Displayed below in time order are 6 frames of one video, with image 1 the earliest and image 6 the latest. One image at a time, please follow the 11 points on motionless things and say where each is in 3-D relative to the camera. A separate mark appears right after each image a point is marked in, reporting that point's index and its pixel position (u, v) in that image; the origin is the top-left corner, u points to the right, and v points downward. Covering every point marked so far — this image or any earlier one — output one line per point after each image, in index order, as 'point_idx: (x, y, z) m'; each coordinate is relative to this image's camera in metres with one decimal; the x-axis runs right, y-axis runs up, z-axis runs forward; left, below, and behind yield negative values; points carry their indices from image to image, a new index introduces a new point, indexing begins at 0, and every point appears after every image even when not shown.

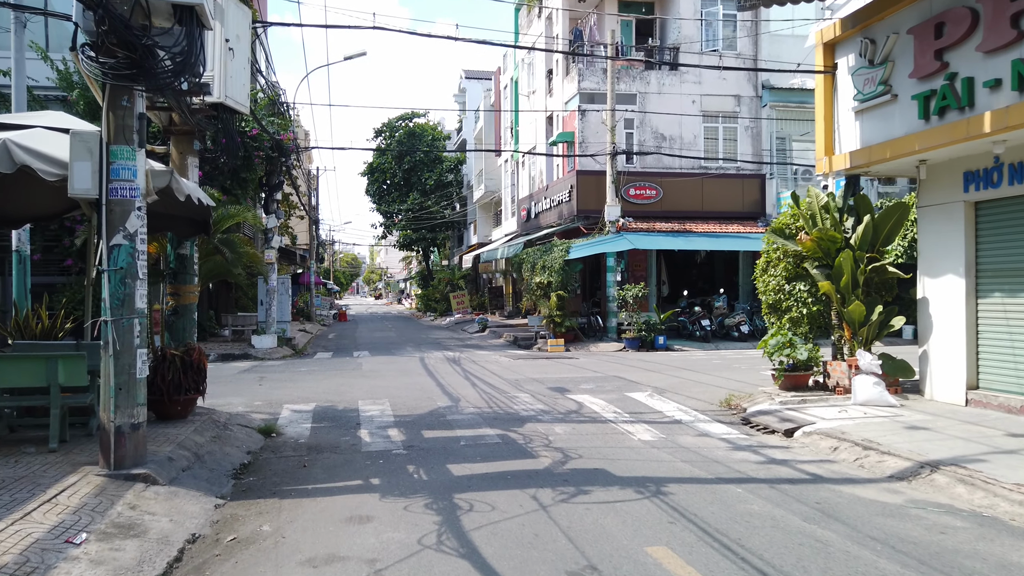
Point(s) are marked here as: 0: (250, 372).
0: (-5.3, -1.7, +15.7) m
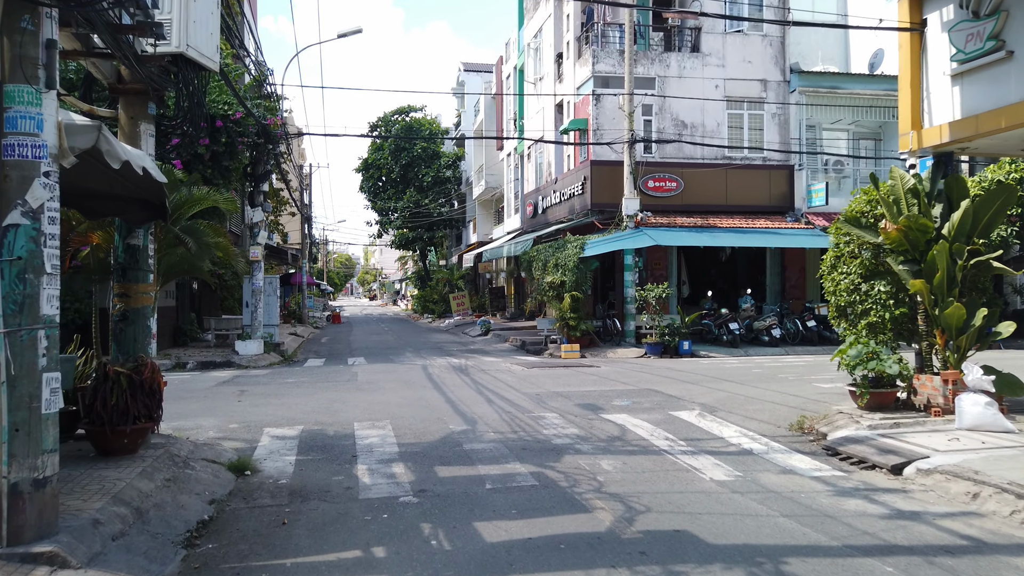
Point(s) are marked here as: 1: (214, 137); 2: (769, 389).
0: (-5.0, -1.7, +13.8) m
1: (-6.8, +3.4, +17.6) m
2: (+4.1, -1.6, +12.5) m
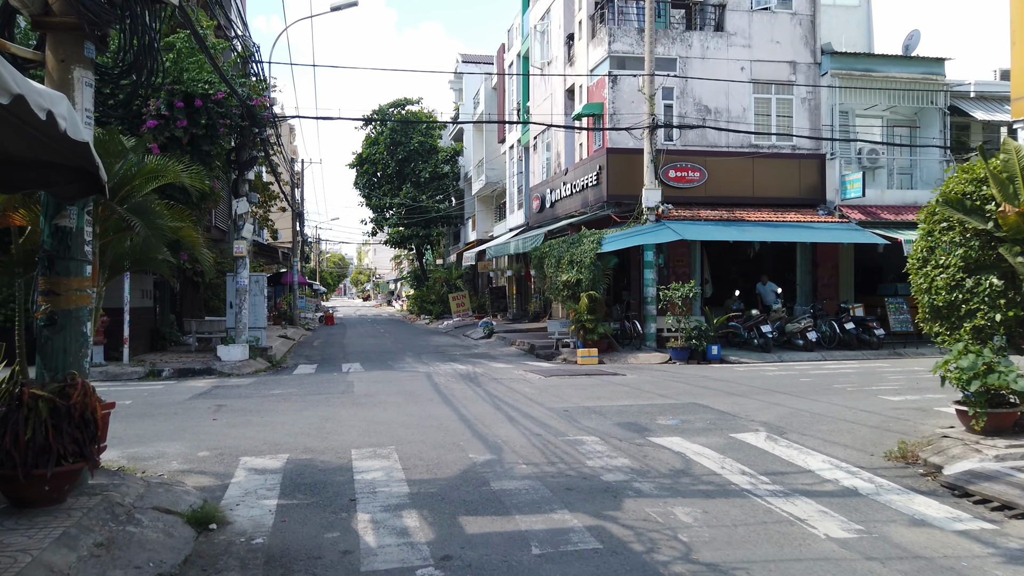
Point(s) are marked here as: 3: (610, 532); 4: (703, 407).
0: (-4.7, -1.7, +12.0) m
1: (-6.6, +3.5, +15.9) m
2: (+4.5, -1.6, +10.8) m
3: (+0.7, -1.7, +5.3) m
4: (+2.5, -1.6, +10.3) m
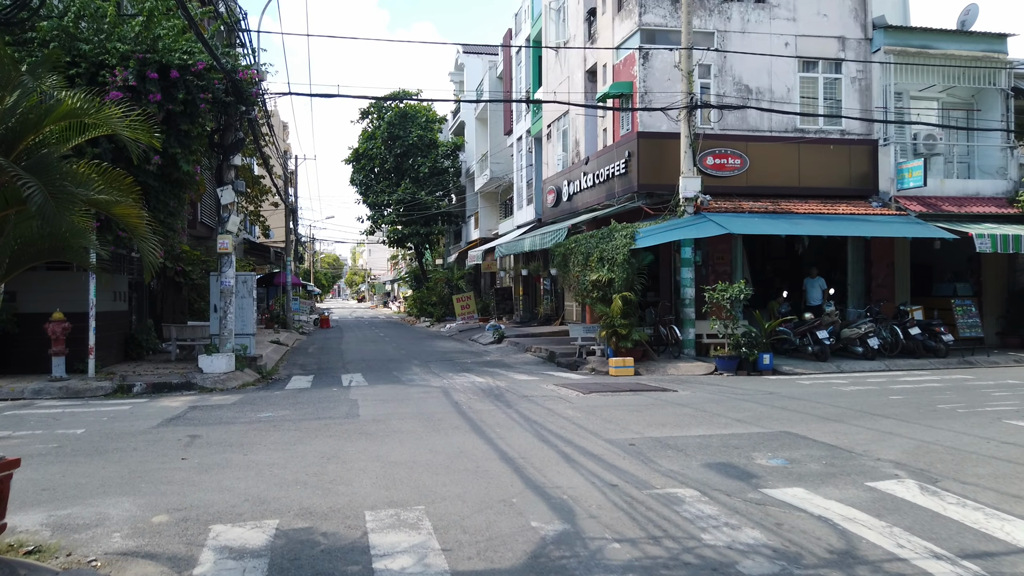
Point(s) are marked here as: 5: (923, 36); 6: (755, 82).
0: (-4.2, -1.7, +9.8) m
1: (-6.1, +3.4, +13.7) m
2: (+5.0, -1.6, +8.7) m
3: (+1.2, -1.7, +3.1) m
4: (+3.1, -1.6, +8.2) m
5: (+9.9, +6.0, +18.6) m
6: (+5.7, +4.8, +18.1) m
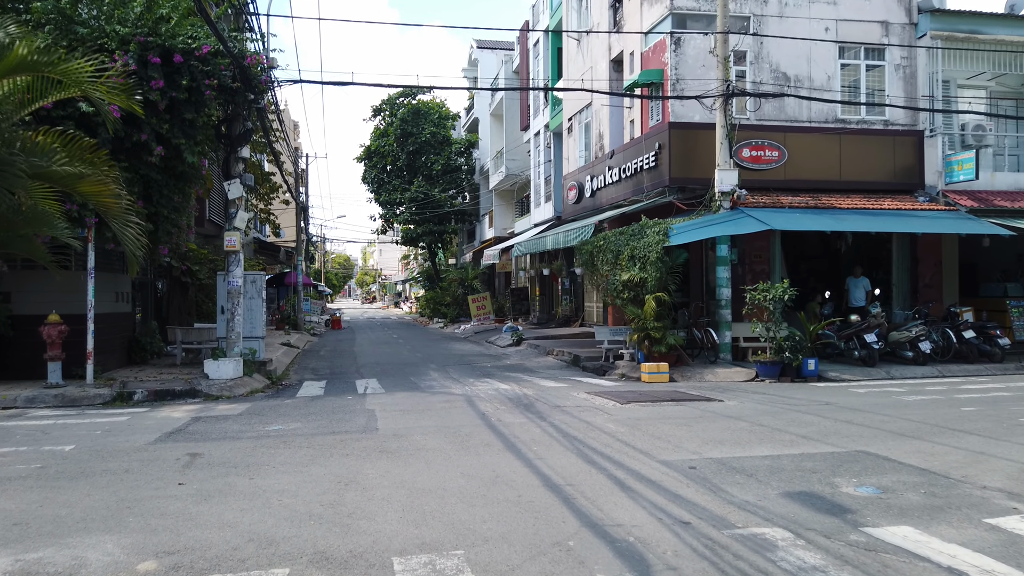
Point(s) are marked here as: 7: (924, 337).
0: (-3.8, -1.7, +8.9) m
1: (-5.6, +3.4, +12.8) m
2: (+5.4, -1.6, +7.6) m
3: (+1.5, -1.7, +2.1) m
4: (+3.5, -1.6, +7.2) m
5: (+10.4, +6.0, +17.5) m
6: (+6.2, +4.8, +17.1) m
7: (+7.9, -0.9, +14.8) m
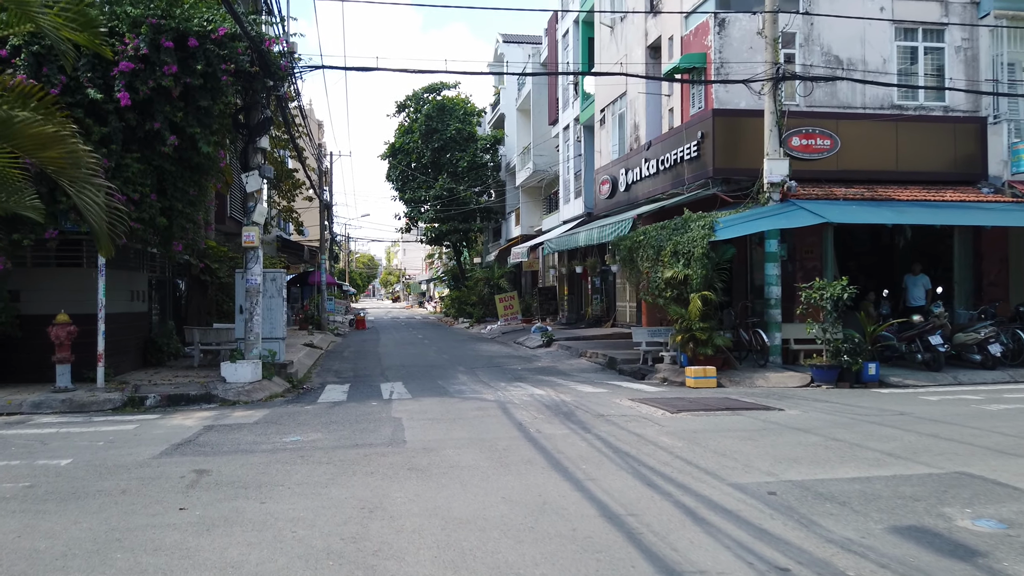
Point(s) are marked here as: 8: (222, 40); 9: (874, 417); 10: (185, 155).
0: (-3.4, -1.7, +8.1) m
1: (-5.1, +3.5, +12.0) m
2: (+5.8, -1.6, +6.5) m
3: (+1.8, -1.6, +1.1) m
4: (+3.8, -1.6, +6.1) m
5: (+11.1, +6.1, +16.2) m
6: (+6.9, +4.9, +15.9) m
7: (+8.5, -0.9, +13.7) m
8: (-4.5, +3.9, +12.0) m
9: (+4.4, -1.6, +9.5) m
10: (-5.3, +2.2, +12.6) m
